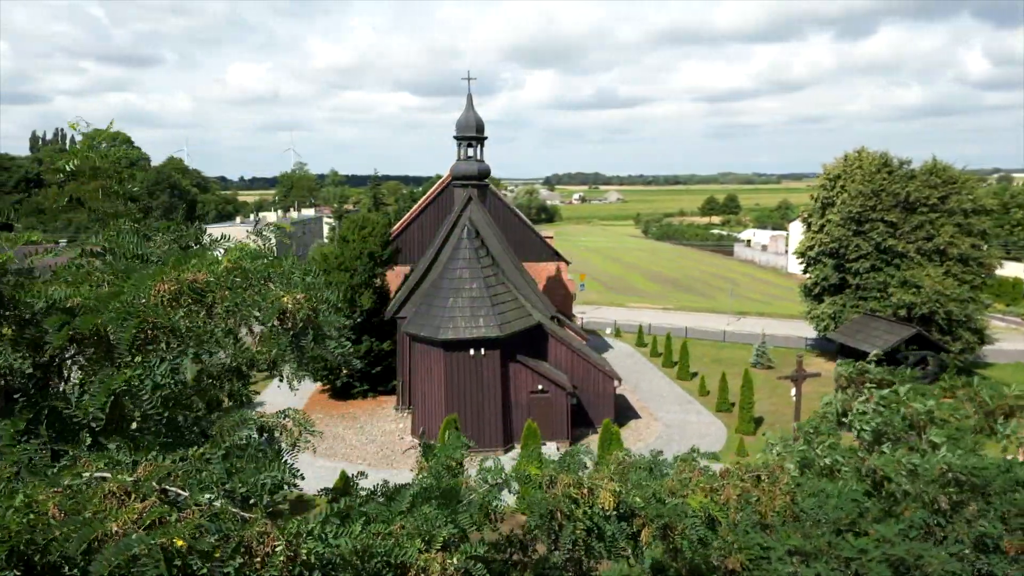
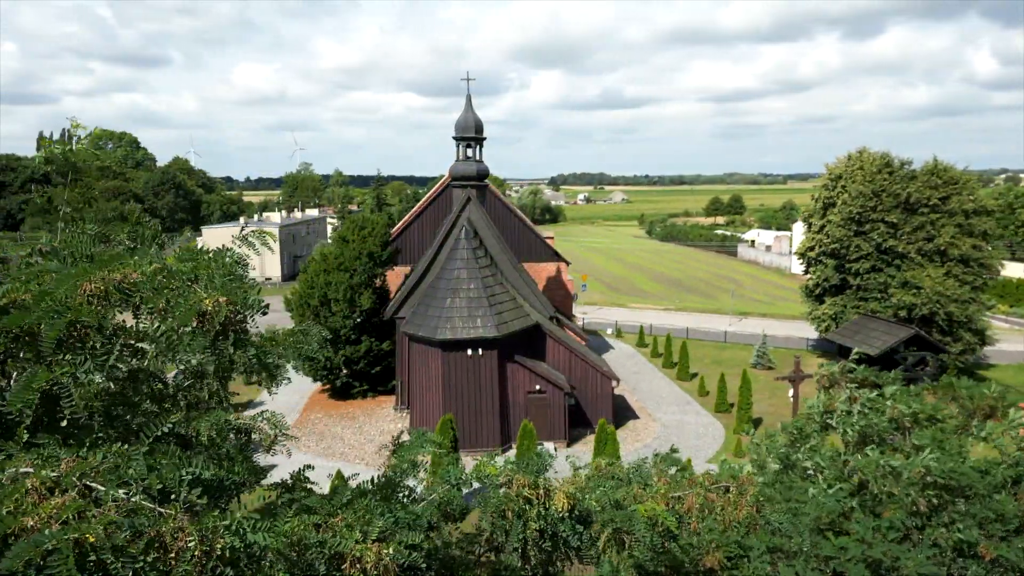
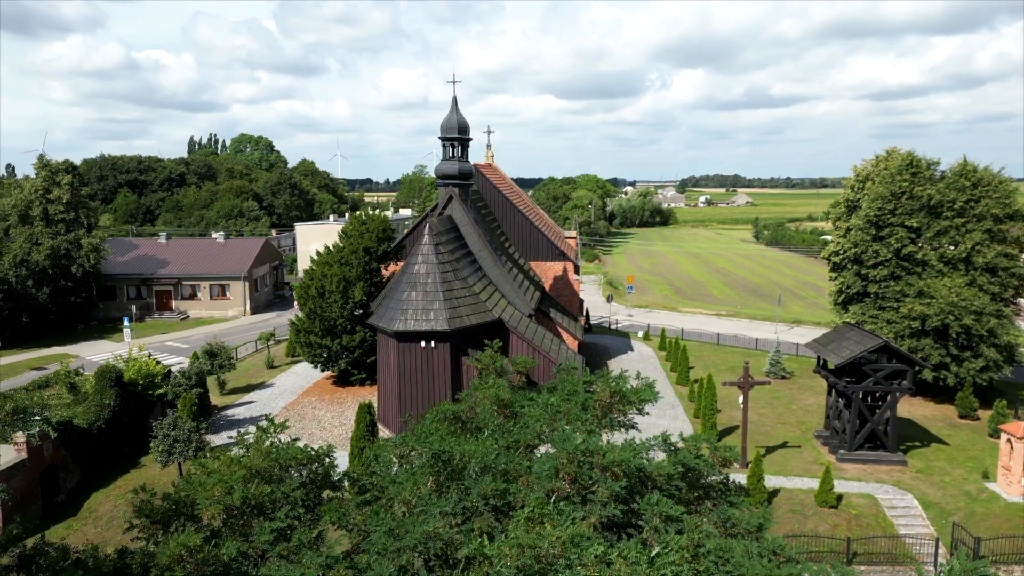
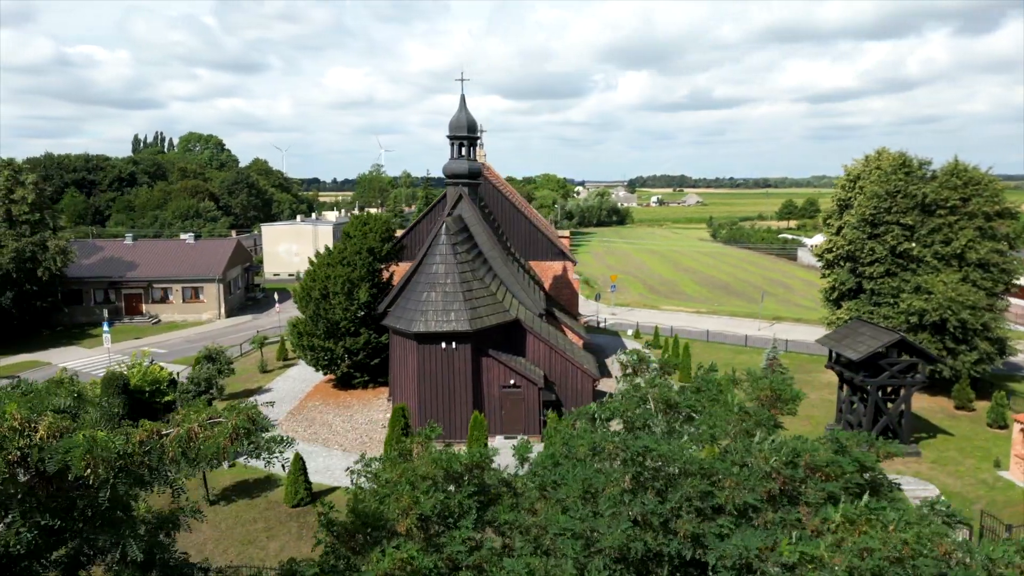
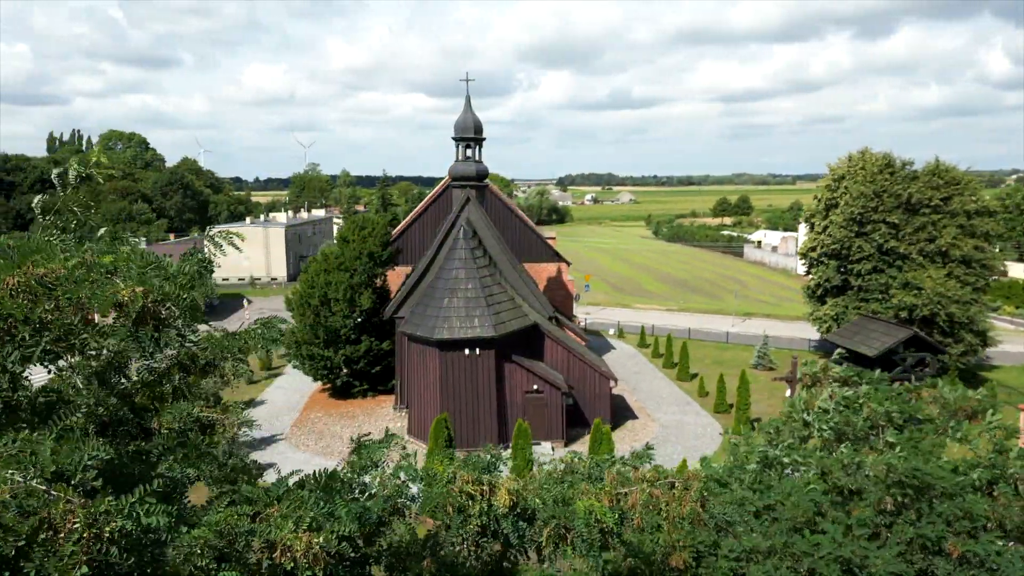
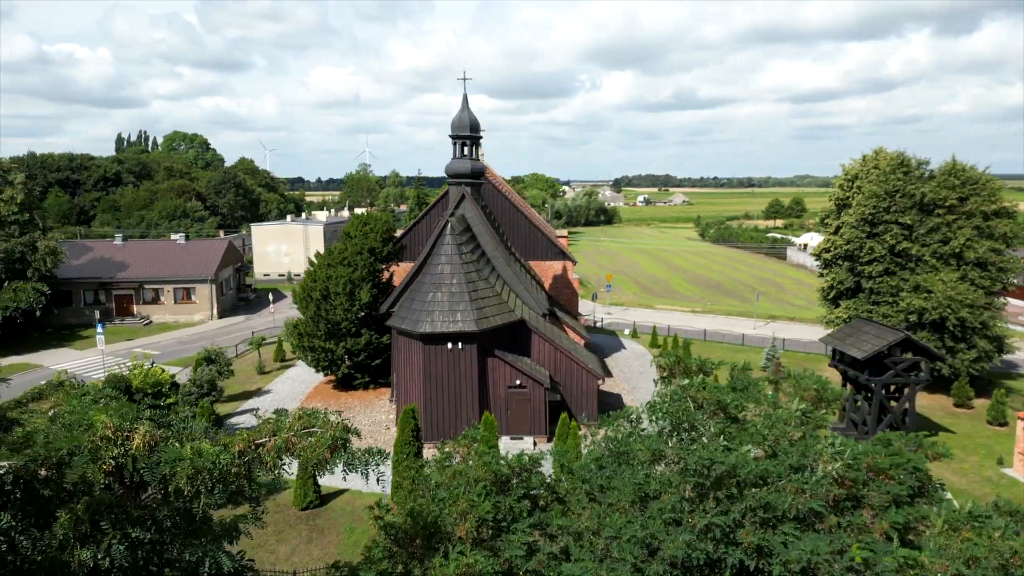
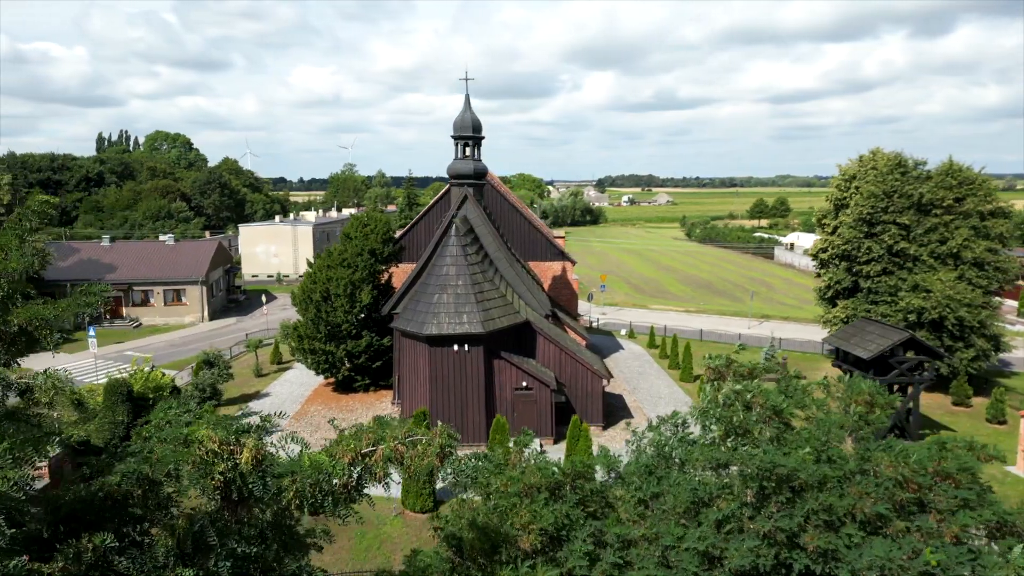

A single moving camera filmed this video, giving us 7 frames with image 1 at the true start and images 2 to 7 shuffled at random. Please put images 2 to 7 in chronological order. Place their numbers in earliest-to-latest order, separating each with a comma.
2, 5, 7, 6, 4, 3
